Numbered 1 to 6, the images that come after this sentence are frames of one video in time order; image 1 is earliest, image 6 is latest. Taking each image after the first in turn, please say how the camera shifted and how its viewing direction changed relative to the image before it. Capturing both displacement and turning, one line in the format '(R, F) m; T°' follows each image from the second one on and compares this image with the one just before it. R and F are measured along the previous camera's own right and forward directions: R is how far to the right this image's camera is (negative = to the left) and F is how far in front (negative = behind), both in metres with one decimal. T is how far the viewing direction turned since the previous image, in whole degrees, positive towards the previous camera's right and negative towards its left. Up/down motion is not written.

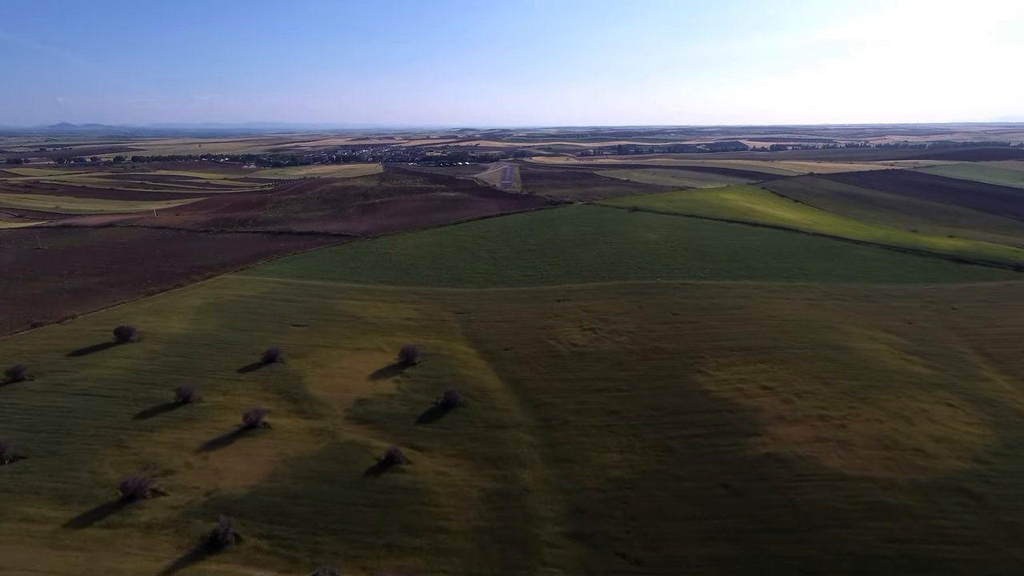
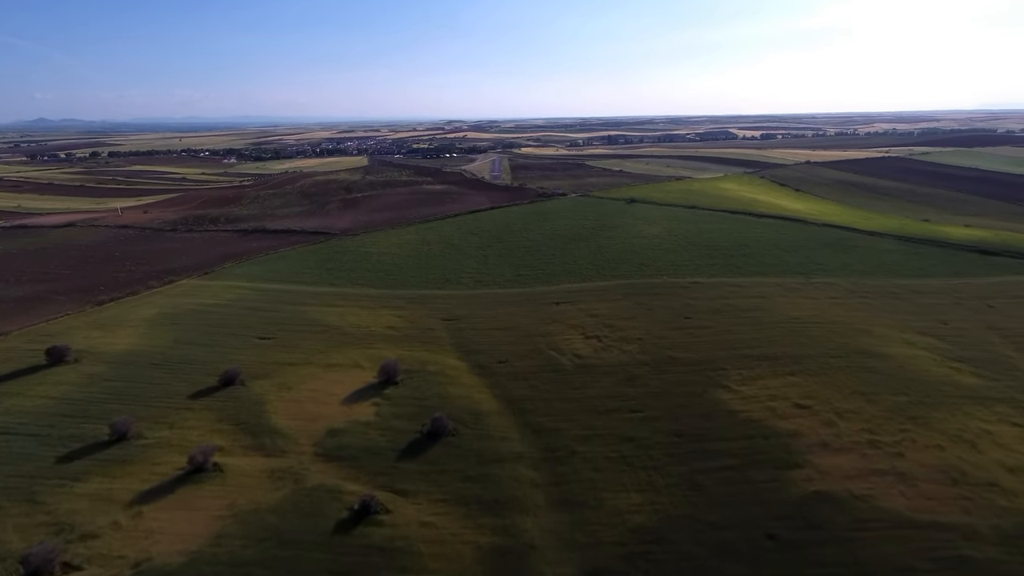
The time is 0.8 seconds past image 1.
(-0.2, +3.6) m; +1°
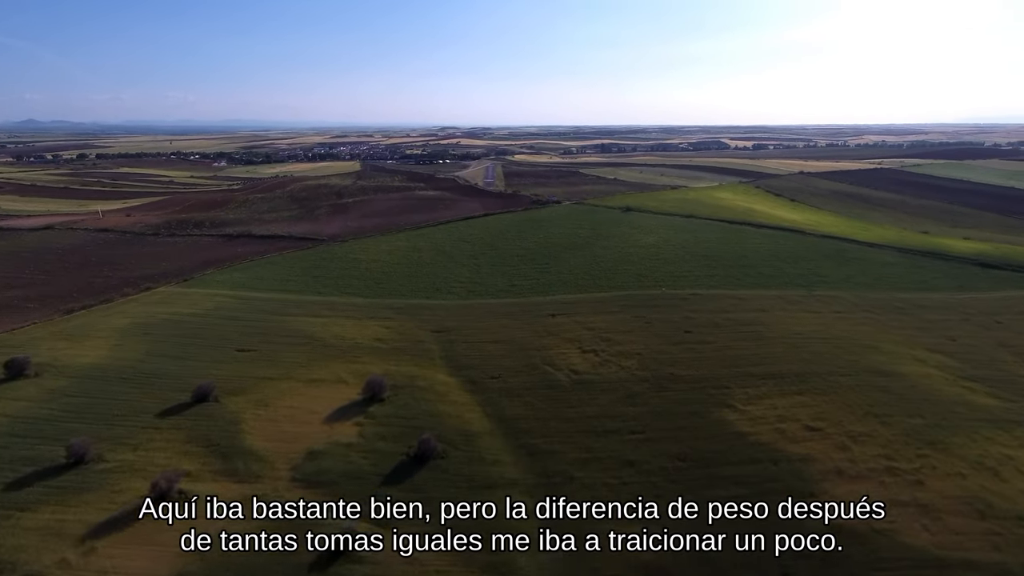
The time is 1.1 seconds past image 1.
(-0.1, +1.3) m; +1°
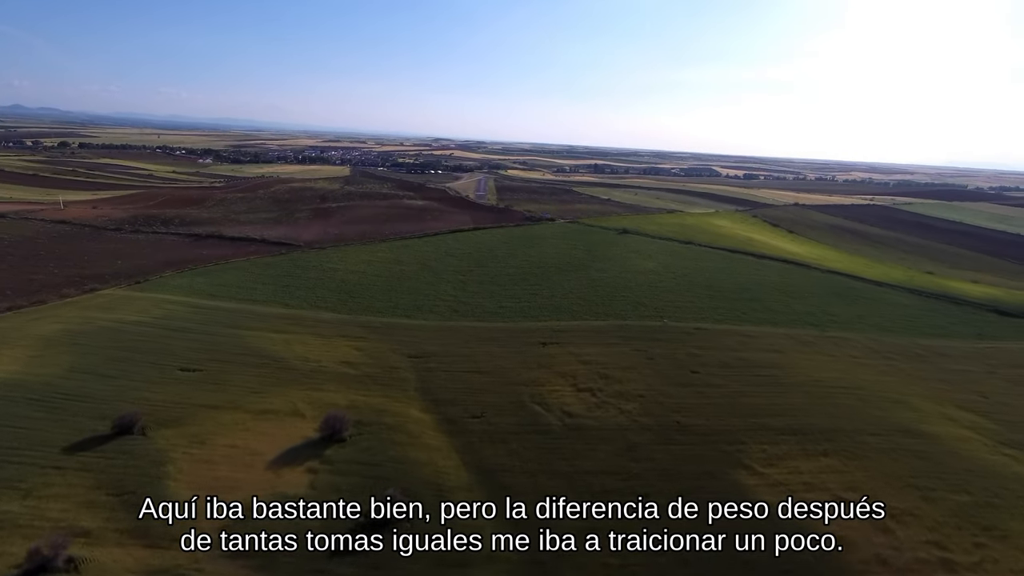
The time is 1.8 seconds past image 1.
(-0.2, +3.1) m; +2°
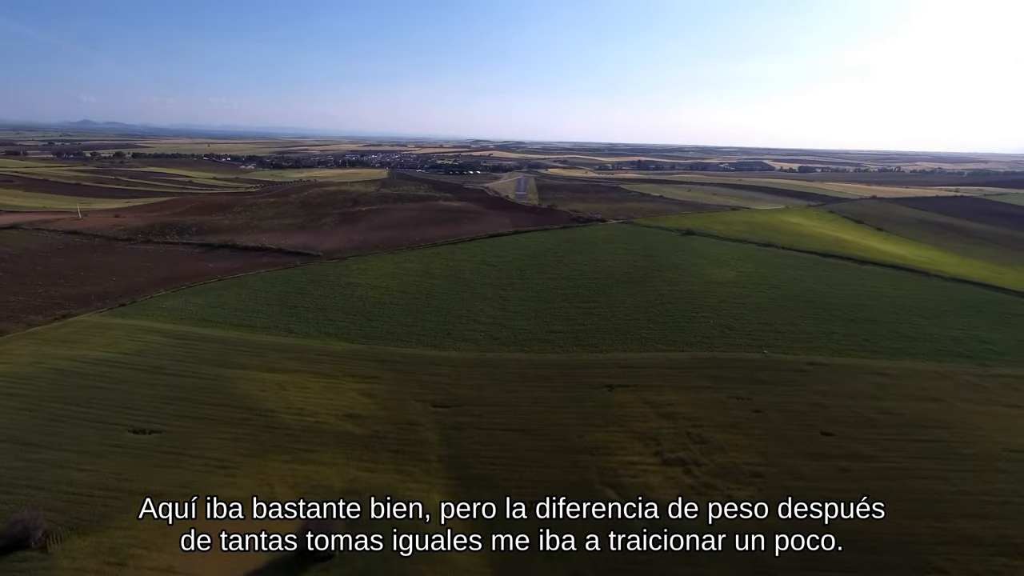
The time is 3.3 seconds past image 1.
(-0.6, +6.7) m; -4°
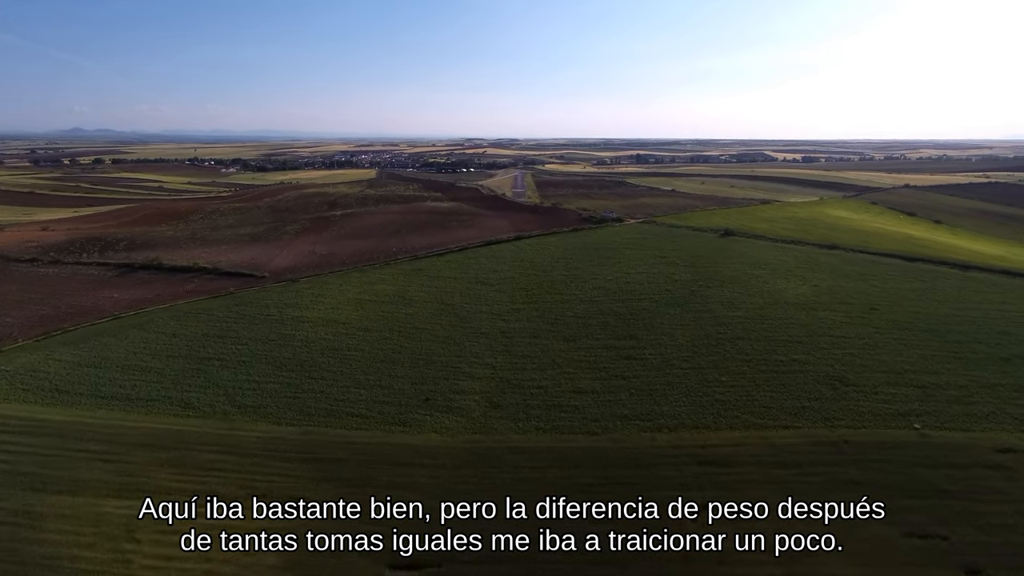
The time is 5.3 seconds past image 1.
(-0.3, +9.0) m; 0°
